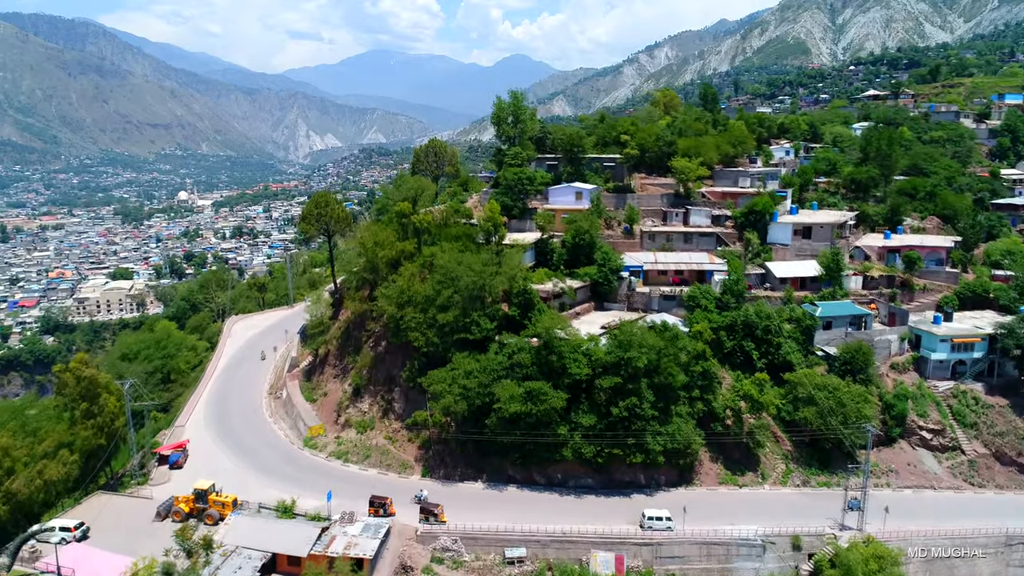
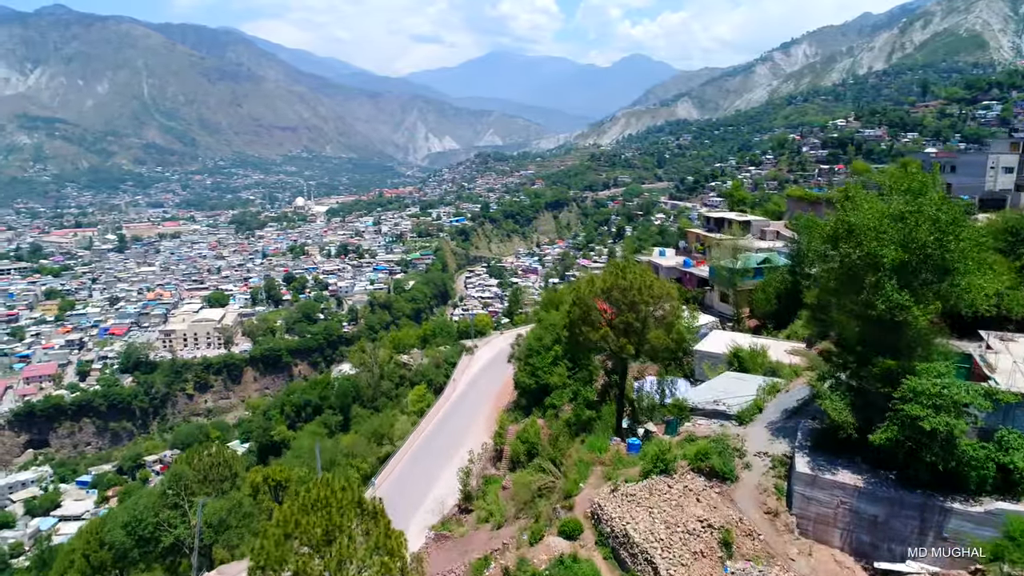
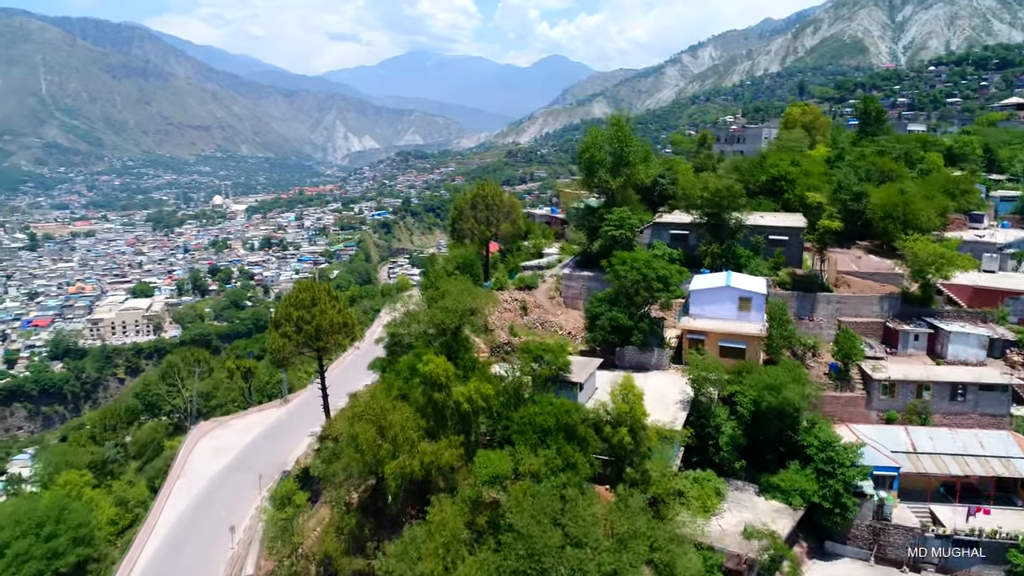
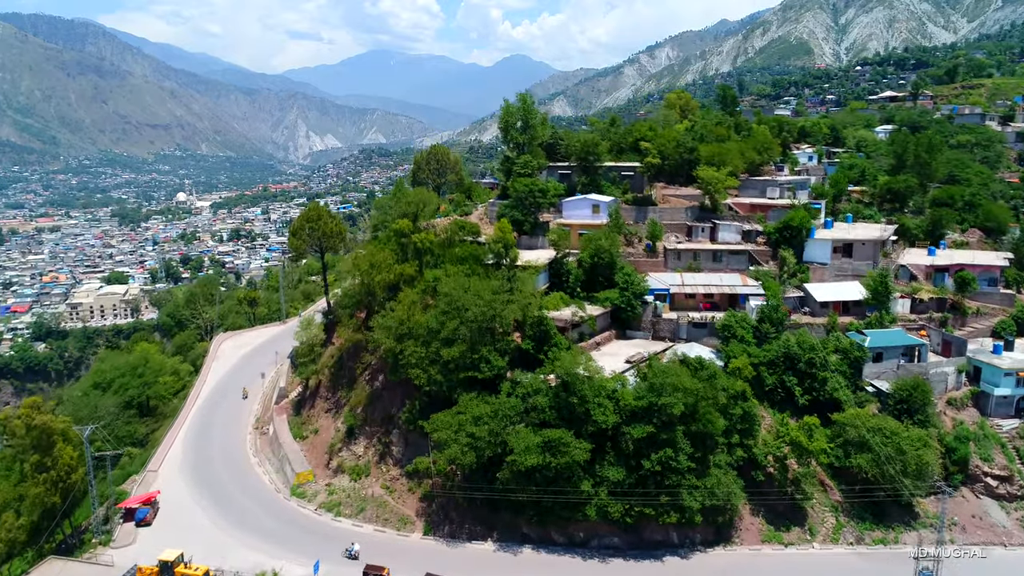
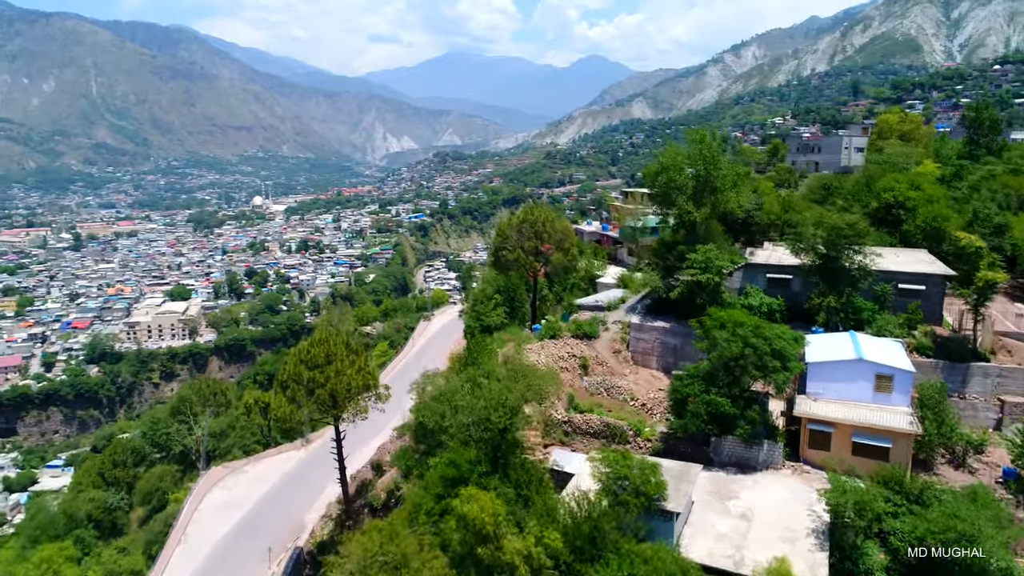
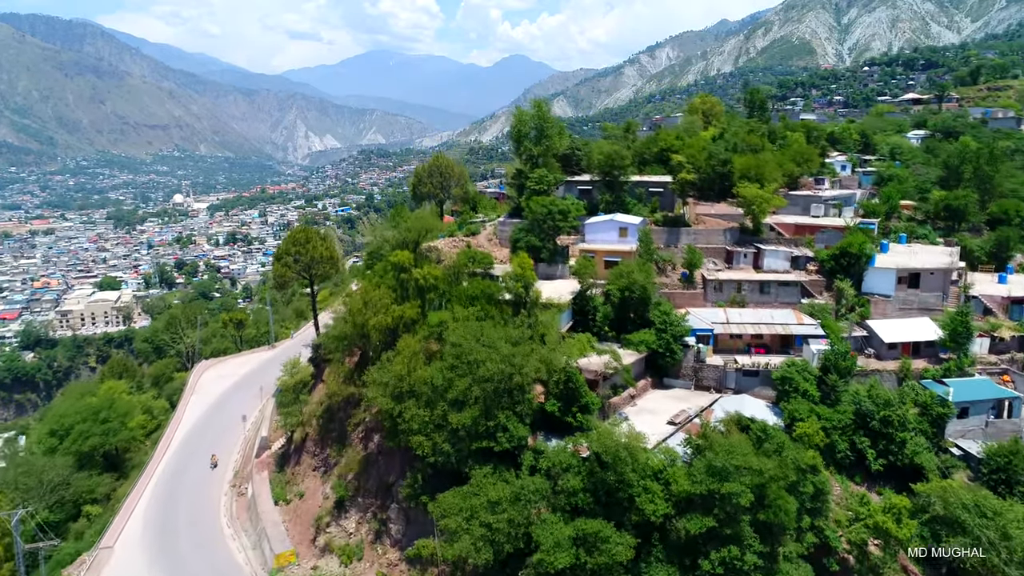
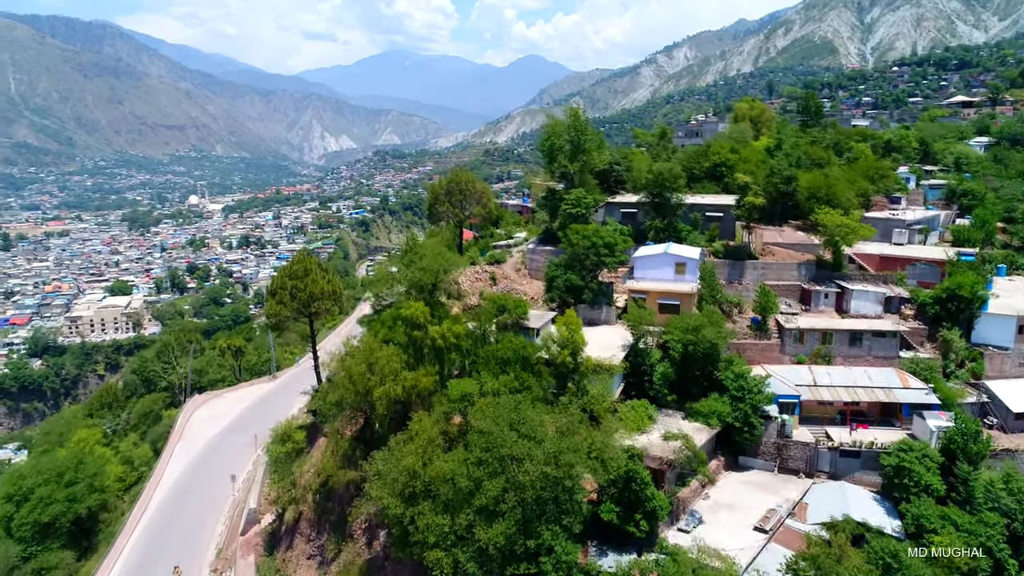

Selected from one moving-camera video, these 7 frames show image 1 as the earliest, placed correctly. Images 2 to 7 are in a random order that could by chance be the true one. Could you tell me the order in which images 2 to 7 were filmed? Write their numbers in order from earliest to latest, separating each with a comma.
4, 6, 7, 3, 5, 2
